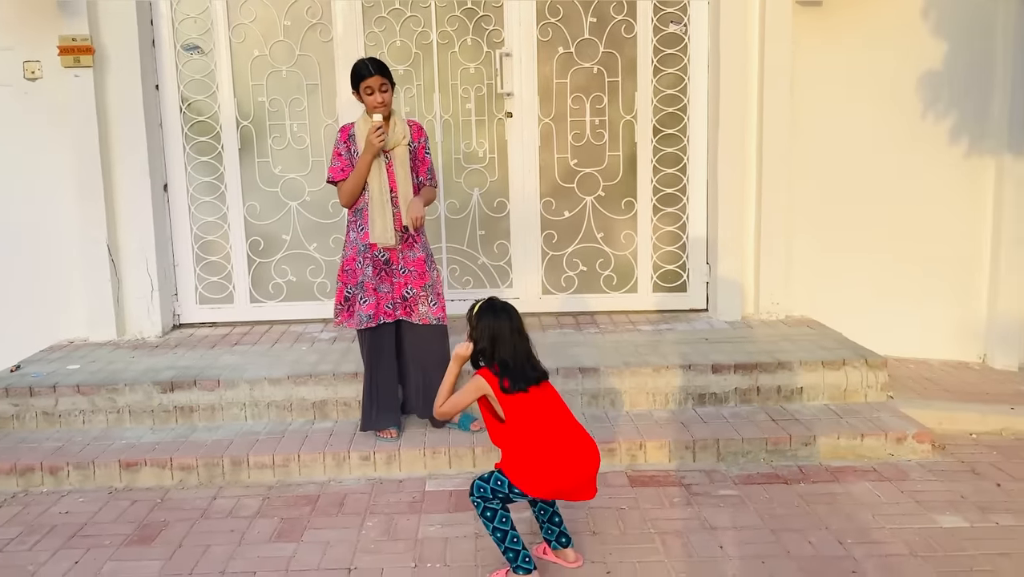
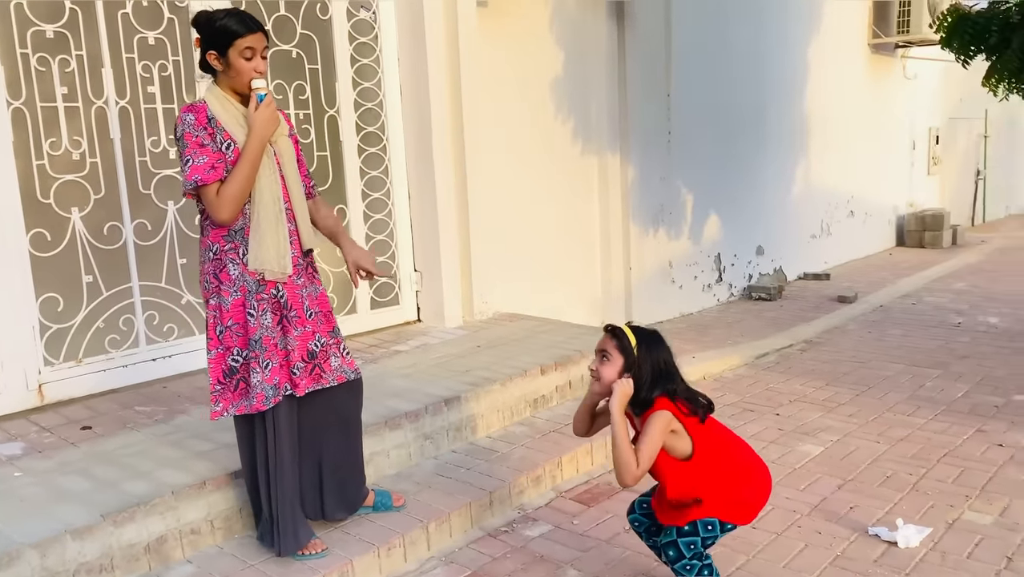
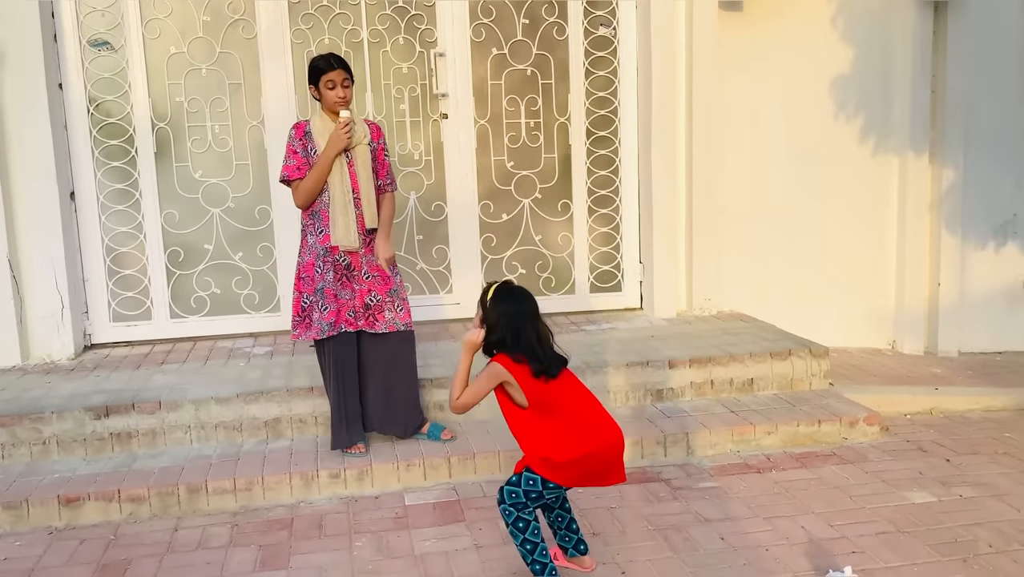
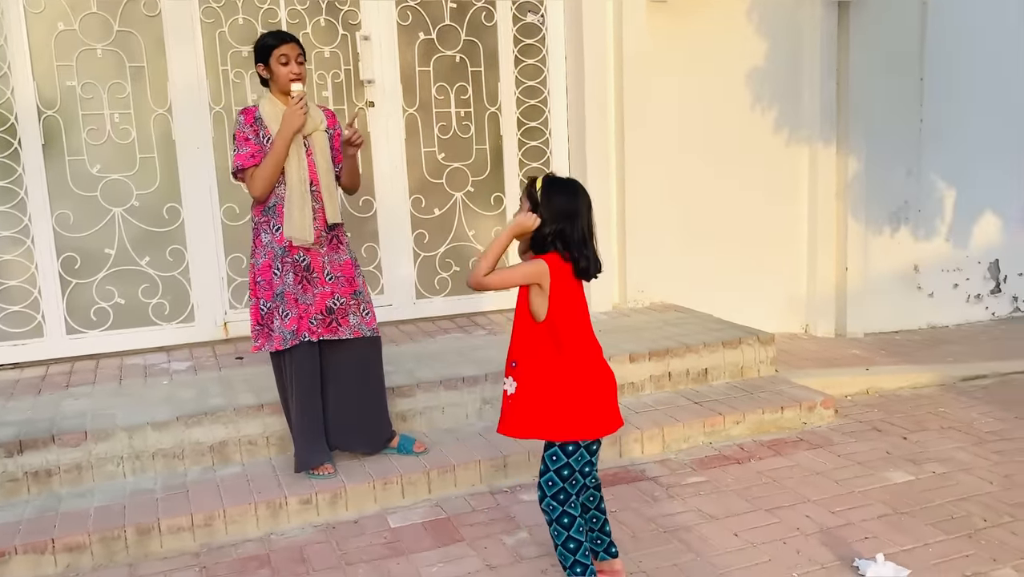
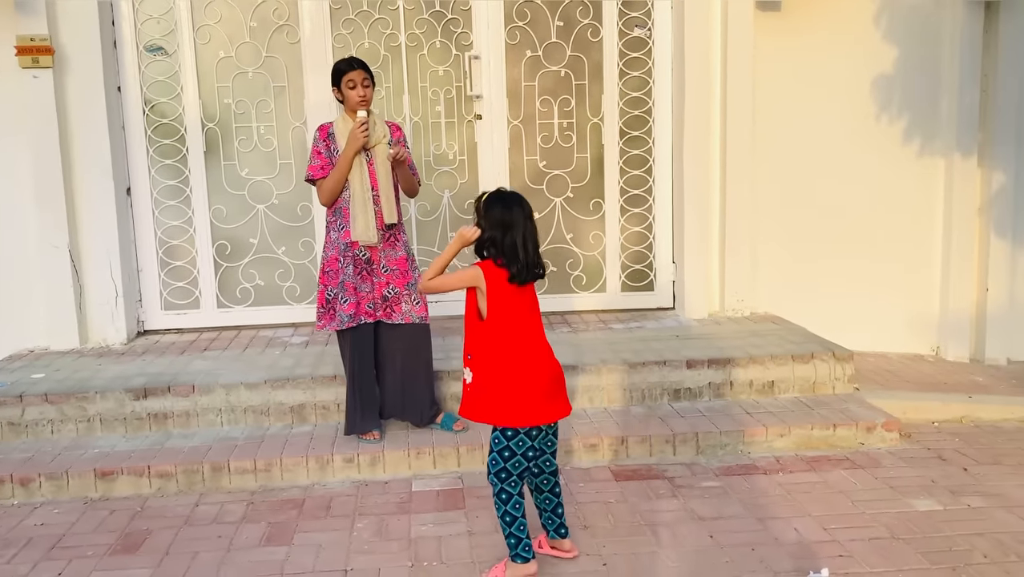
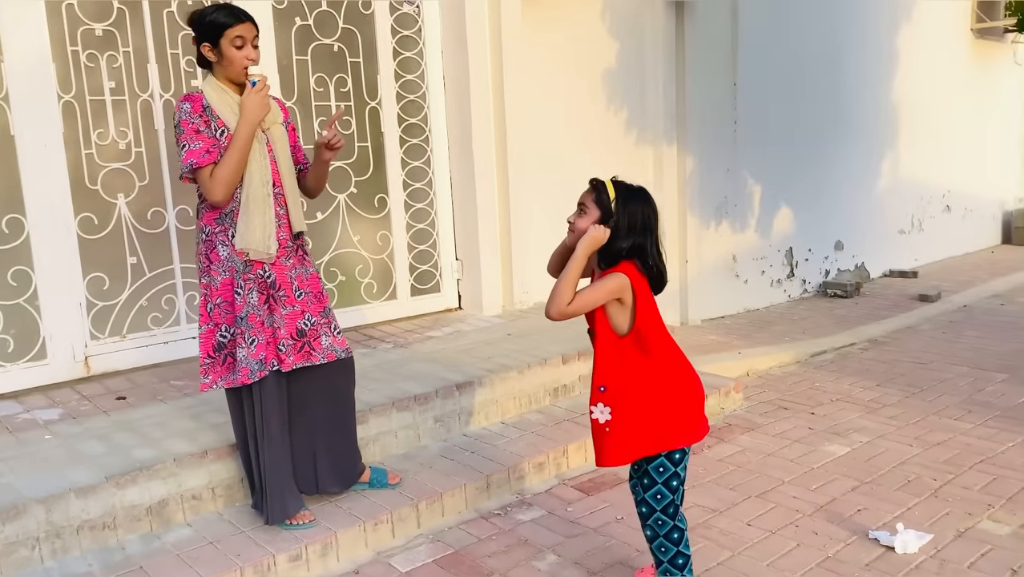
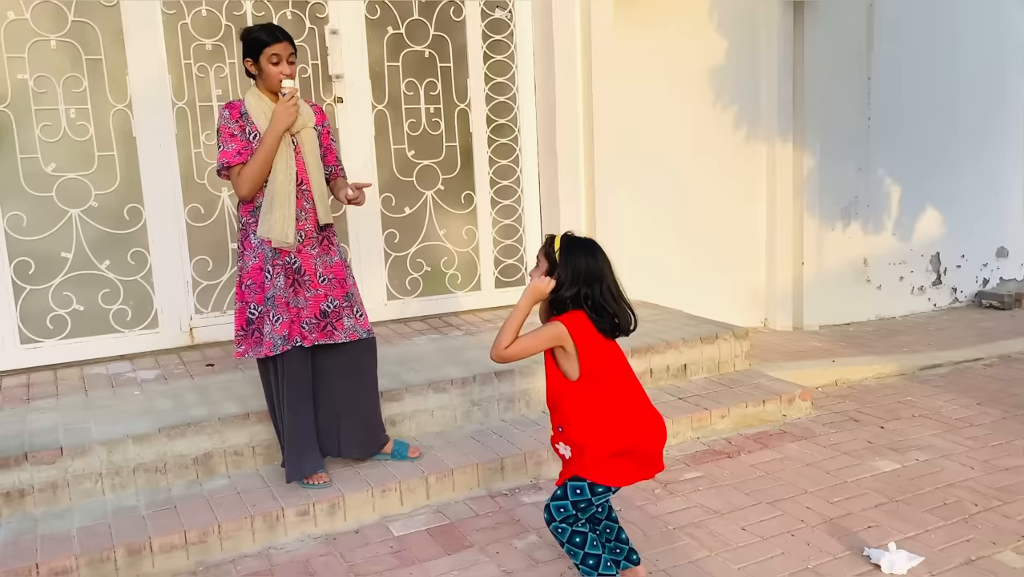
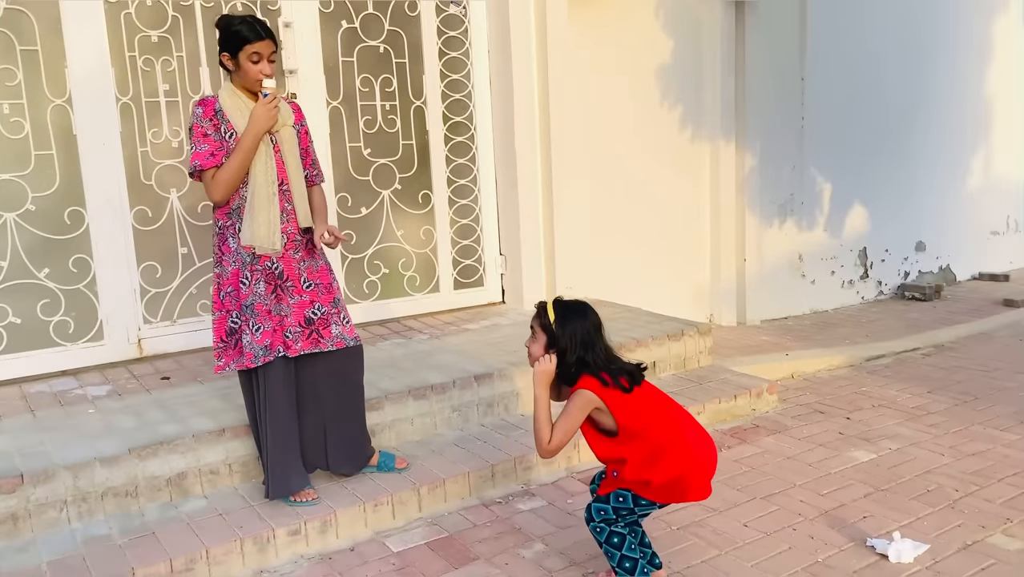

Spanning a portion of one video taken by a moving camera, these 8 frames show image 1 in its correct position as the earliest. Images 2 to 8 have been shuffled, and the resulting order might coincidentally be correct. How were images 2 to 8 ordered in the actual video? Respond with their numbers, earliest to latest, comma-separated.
5, 3, 4, 7, 8, 6, 2
